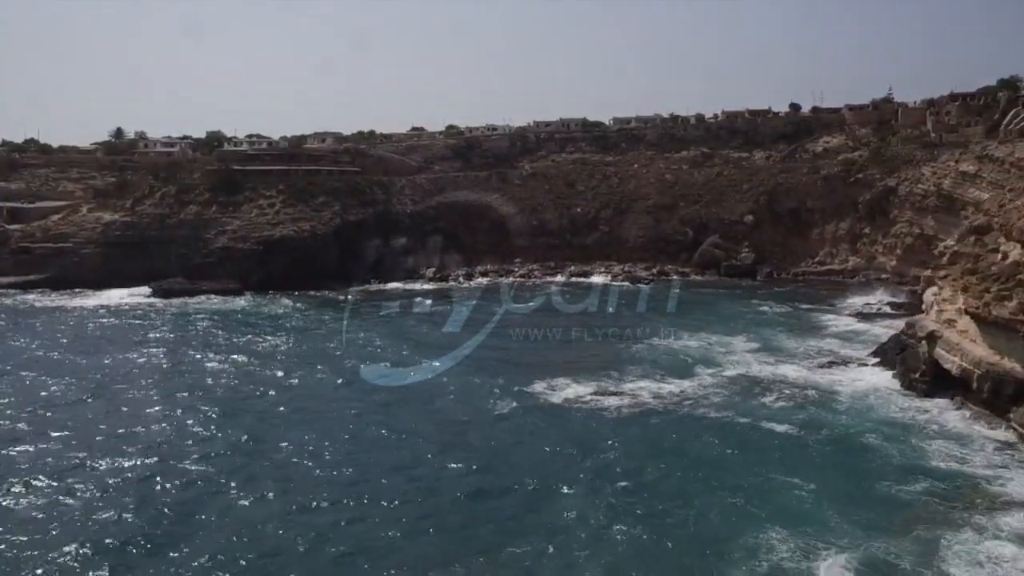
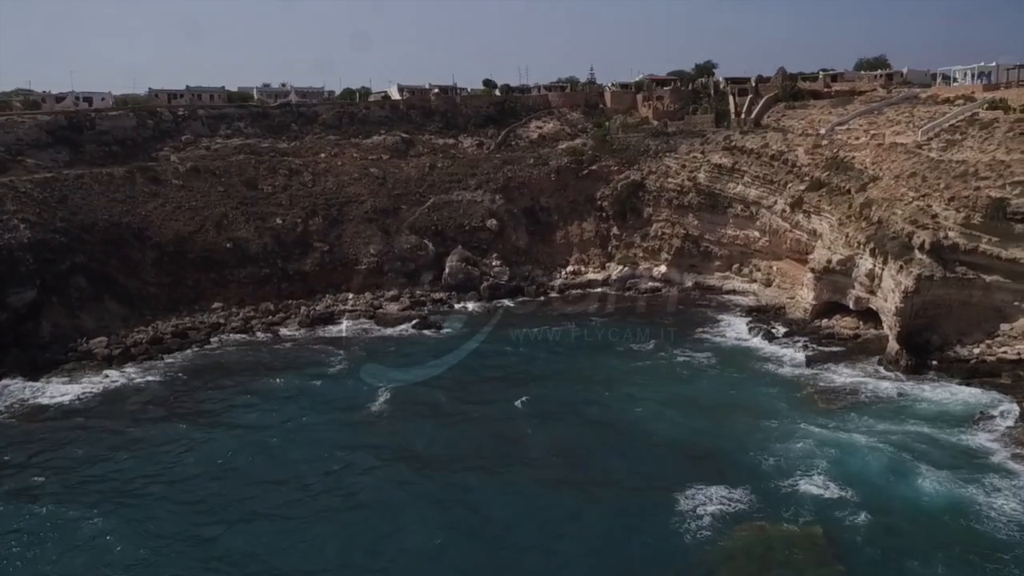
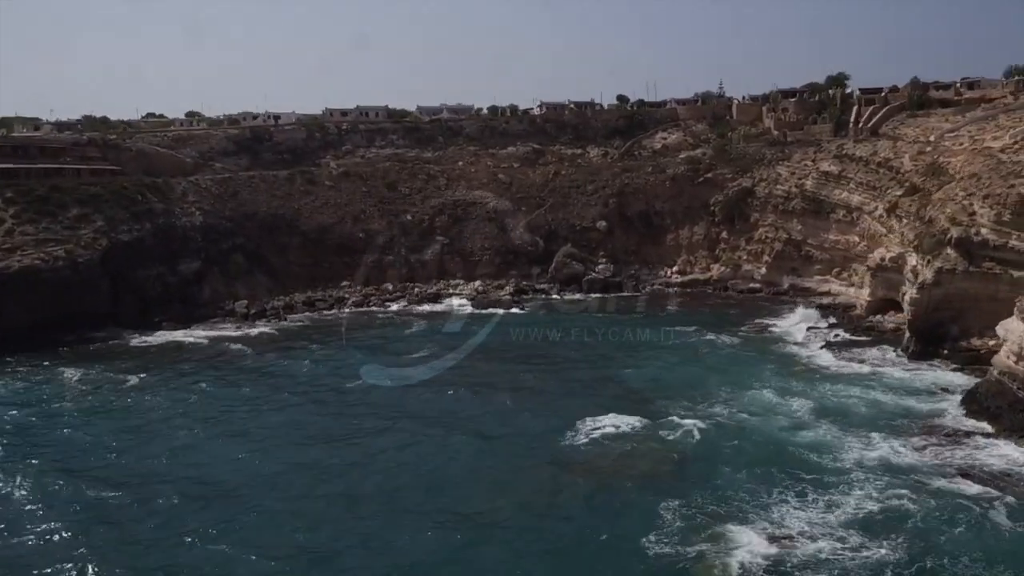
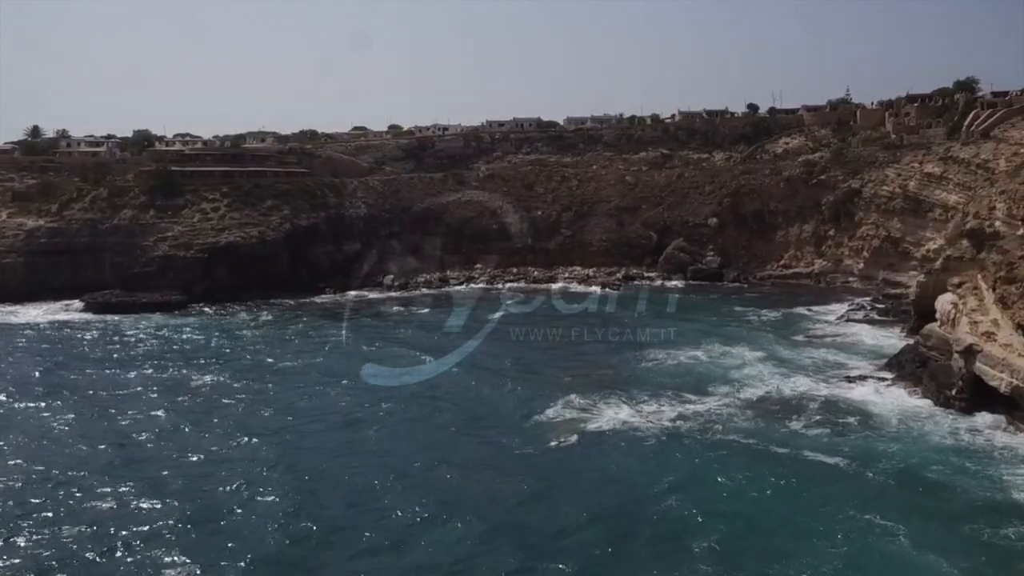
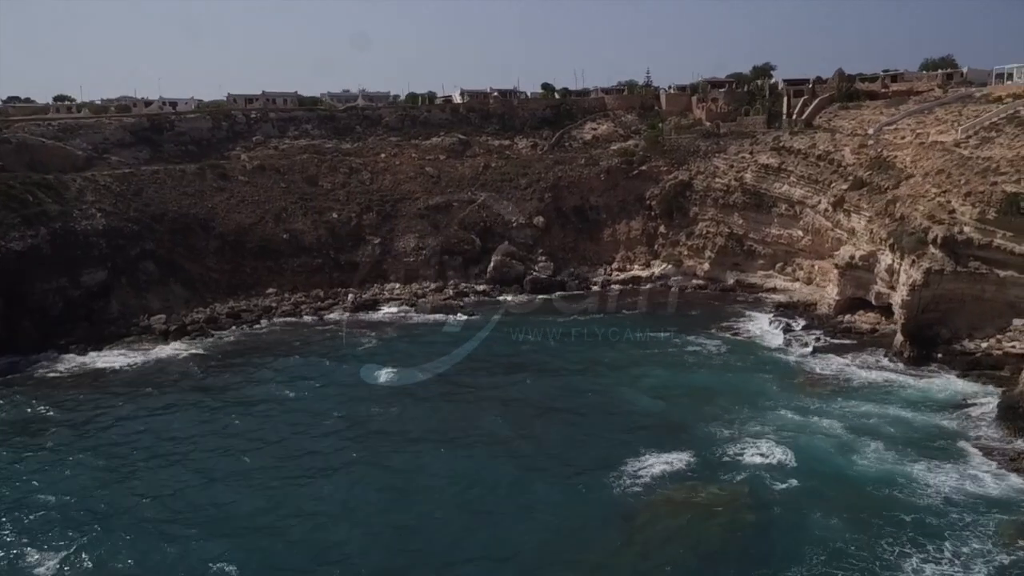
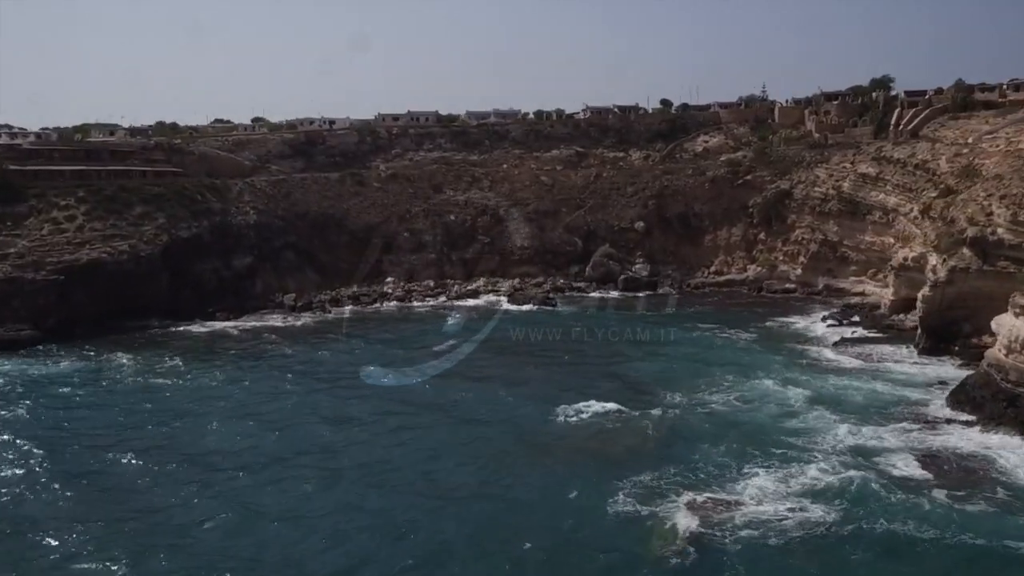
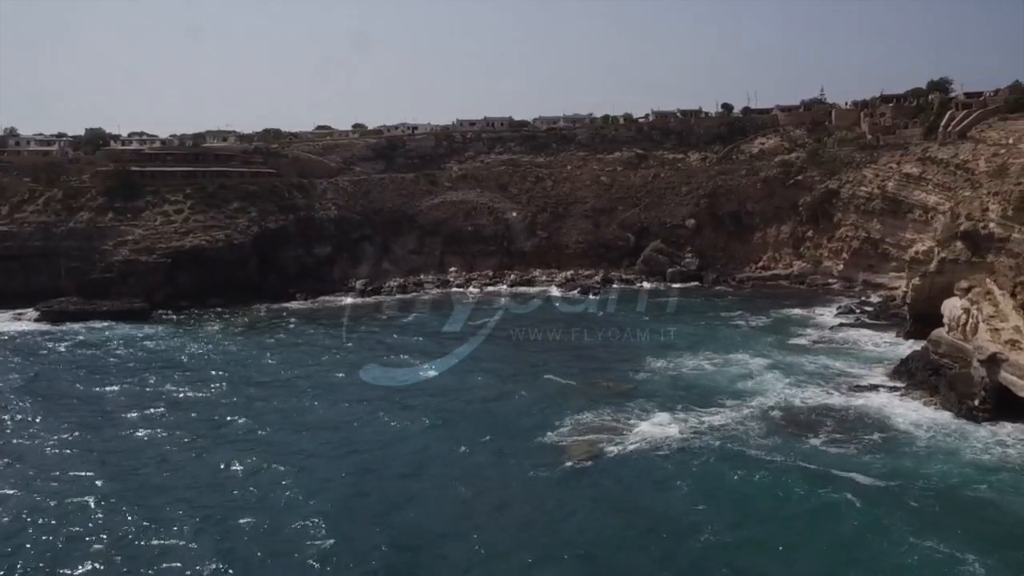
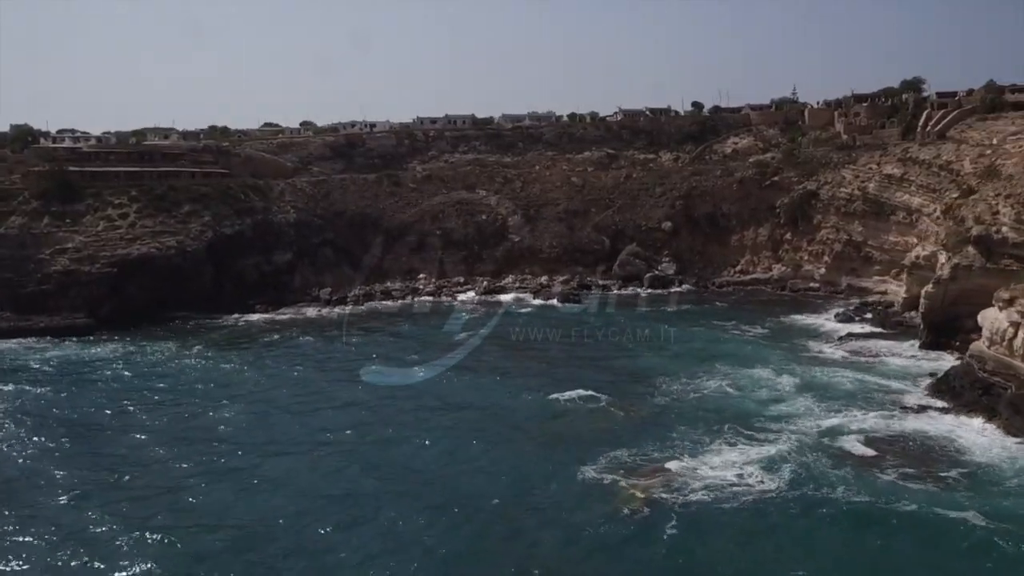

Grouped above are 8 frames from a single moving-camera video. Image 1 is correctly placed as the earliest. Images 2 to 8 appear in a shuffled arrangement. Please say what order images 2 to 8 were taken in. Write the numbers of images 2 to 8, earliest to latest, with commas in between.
4, 7, 8, 6, 3, 5, 2
